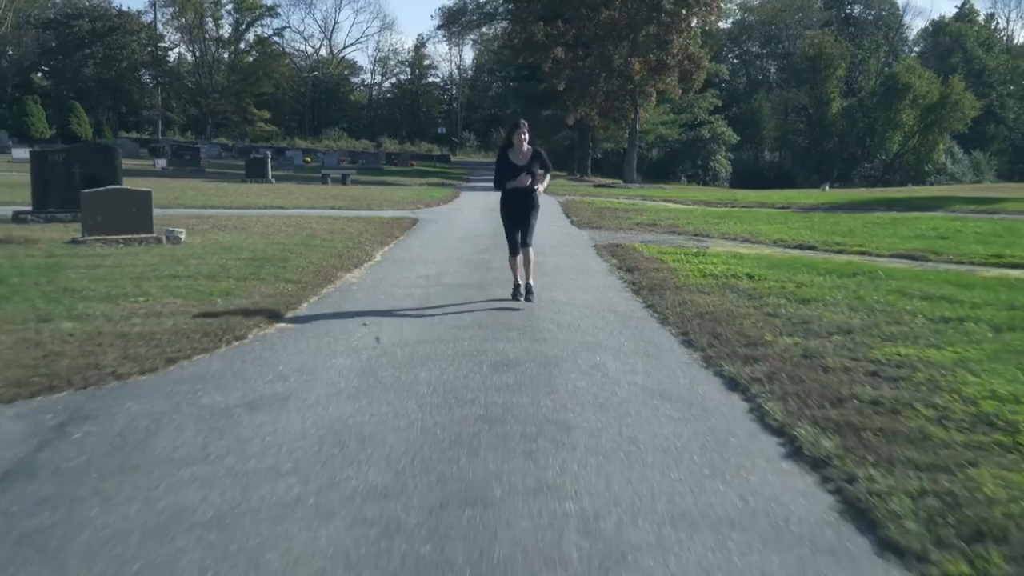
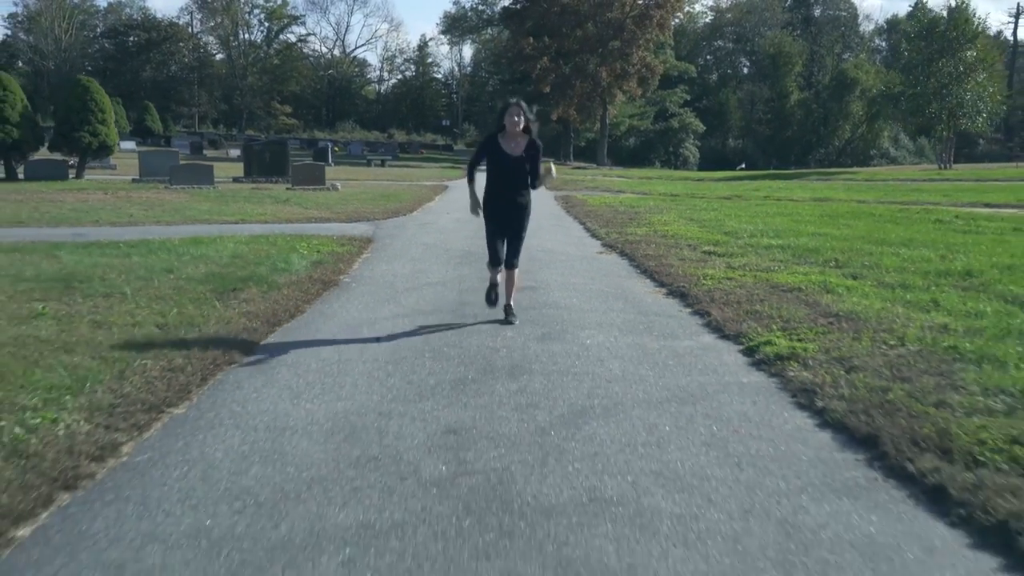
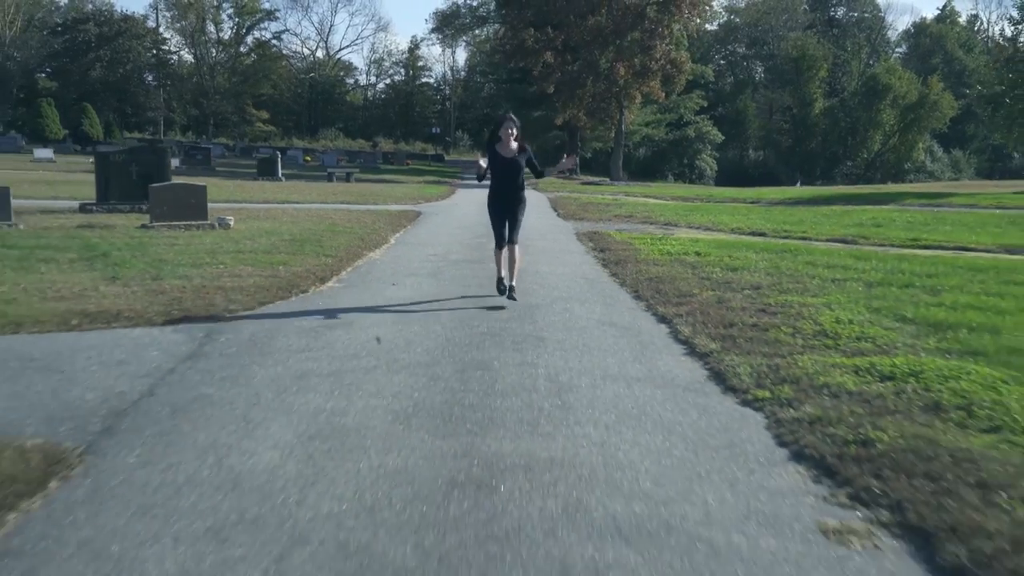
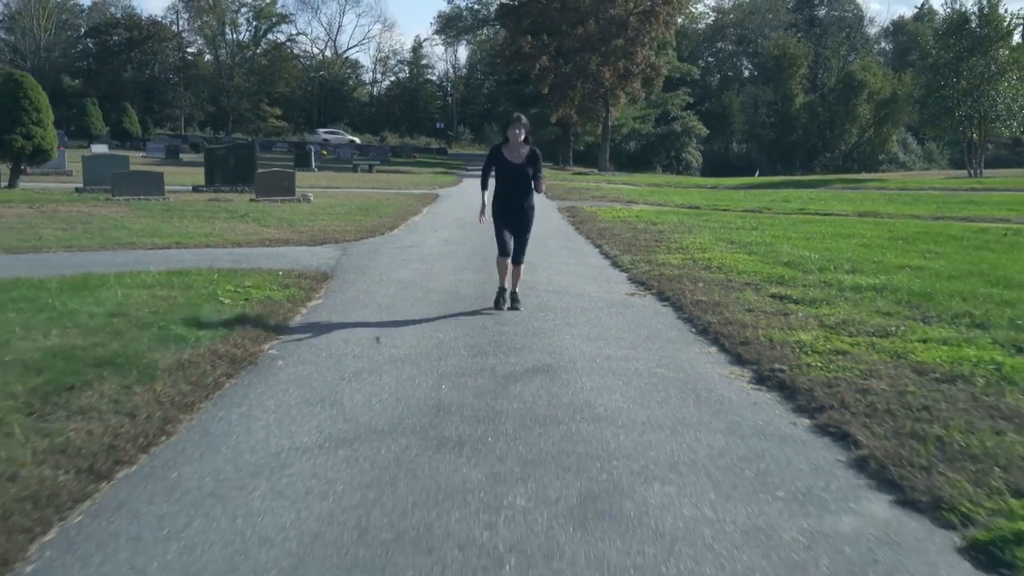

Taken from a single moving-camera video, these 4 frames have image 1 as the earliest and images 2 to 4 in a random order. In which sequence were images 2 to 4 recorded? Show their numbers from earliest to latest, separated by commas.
3, 4, 2
